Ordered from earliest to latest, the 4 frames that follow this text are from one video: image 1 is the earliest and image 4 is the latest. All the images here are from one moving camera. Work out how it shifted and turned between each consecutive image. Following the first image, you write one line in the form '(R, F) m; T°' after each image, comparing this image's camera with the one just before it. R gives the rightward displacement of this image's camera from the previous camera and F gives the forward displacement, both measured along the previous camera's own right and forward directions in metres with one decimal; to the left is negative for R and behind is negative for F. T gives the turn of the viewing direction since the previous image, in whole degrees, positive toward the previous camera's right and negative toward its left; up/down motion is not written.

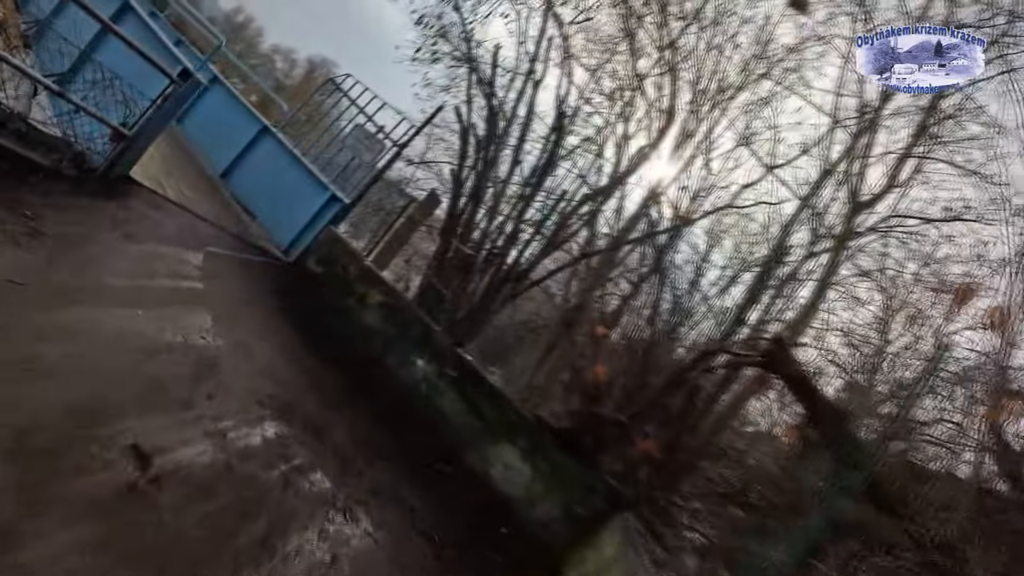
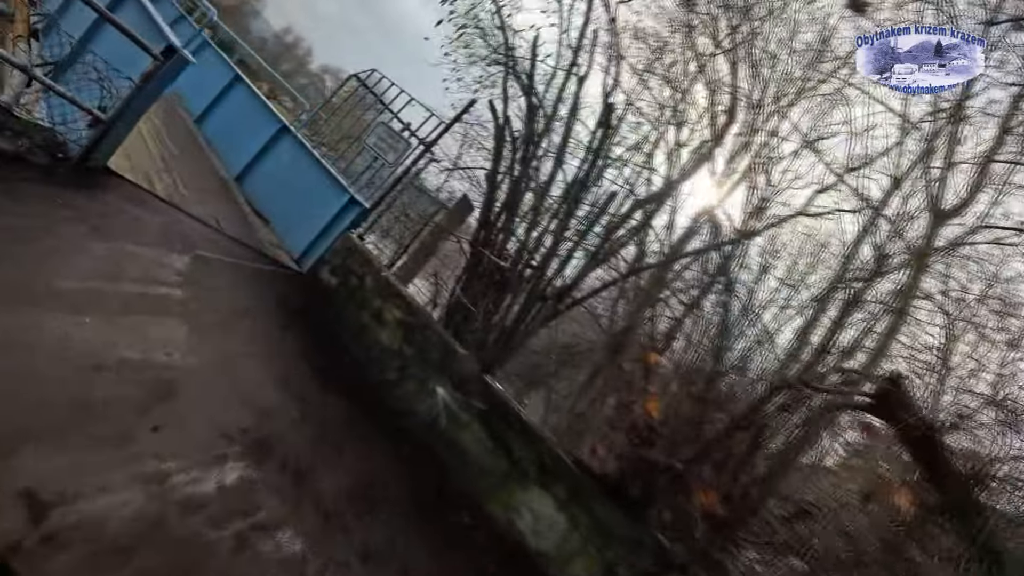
(+0.1, +1.1) m; -3°
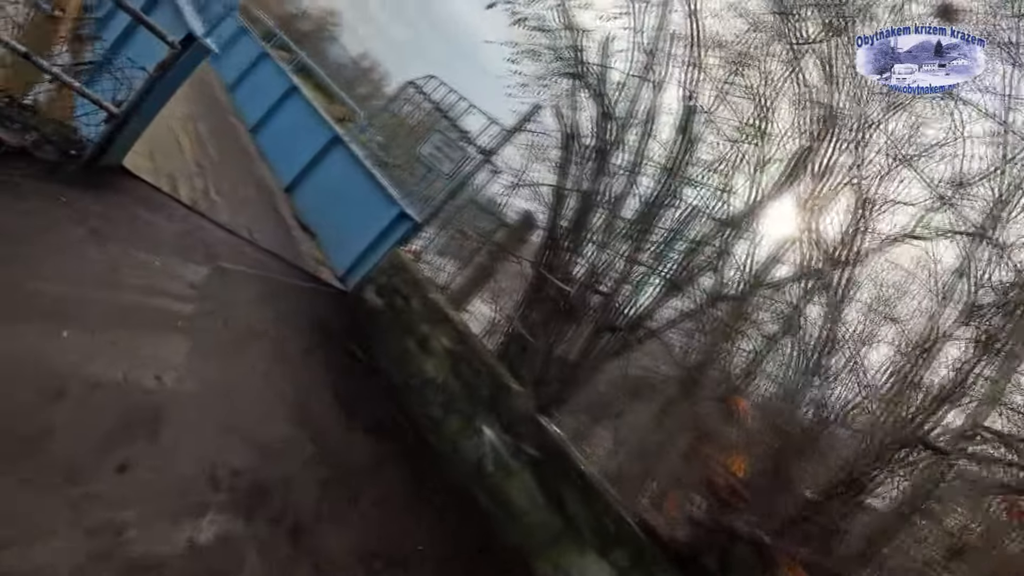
(+0.1, +0.8) m; -4°
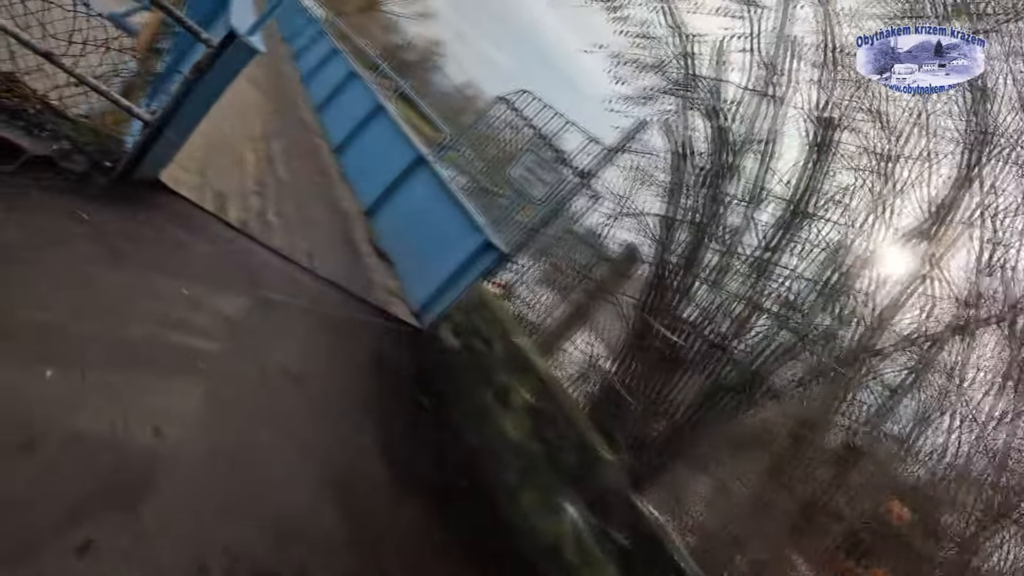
(+0.1, +0.9) m; -6°
